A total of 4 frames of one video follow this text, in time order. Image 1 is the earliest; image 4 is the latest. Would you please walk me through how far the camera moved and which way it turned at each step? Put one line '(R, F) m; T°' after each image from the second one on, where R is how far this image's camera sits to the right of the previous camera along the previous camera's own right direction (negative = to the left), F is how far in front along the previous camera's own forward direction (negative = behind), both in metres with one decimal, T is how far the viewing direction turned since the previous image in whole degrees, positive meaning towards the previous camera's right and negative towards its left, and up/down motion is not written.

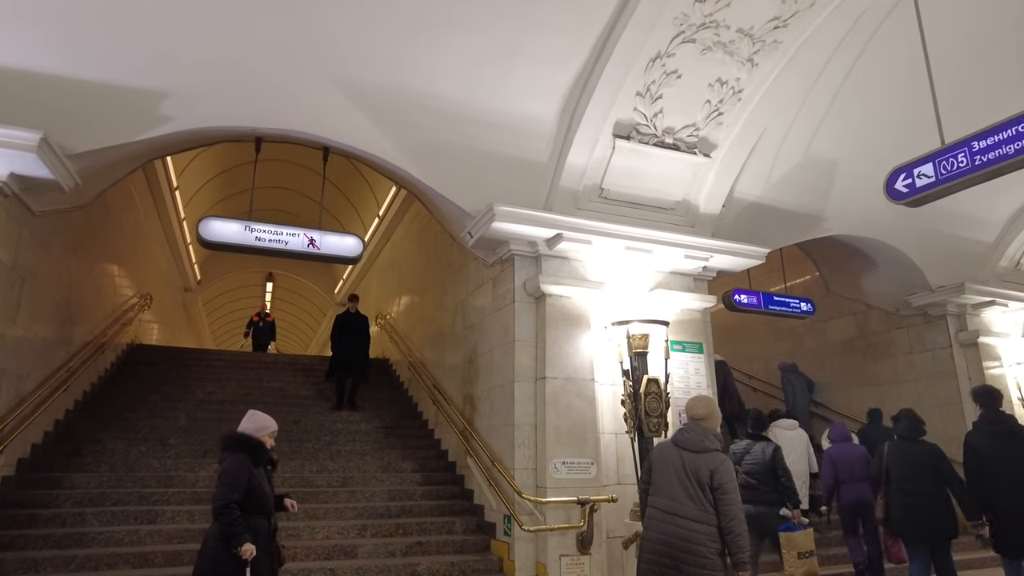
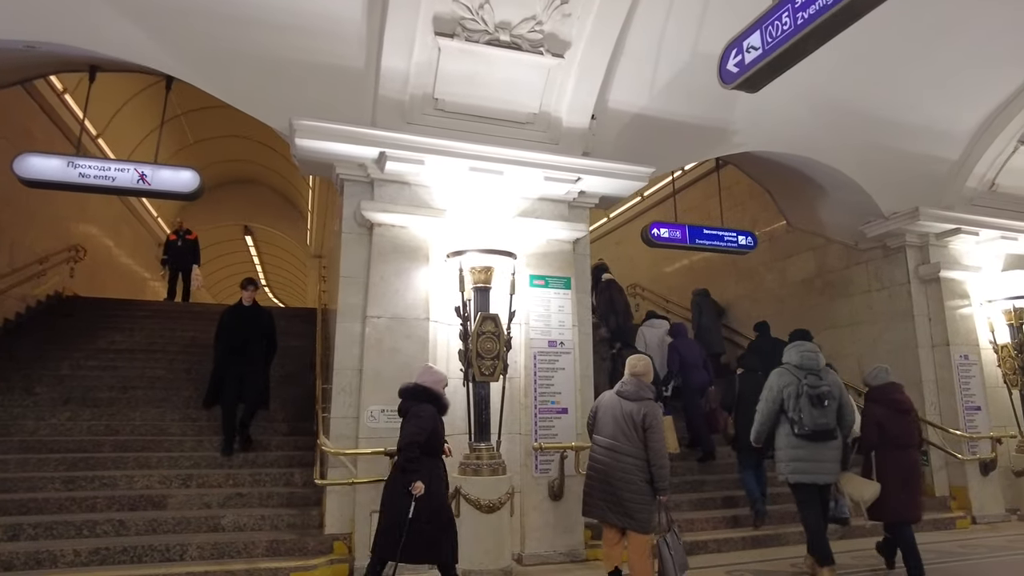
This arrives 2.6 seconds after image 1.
(+1.9, +0.8) m; -5°
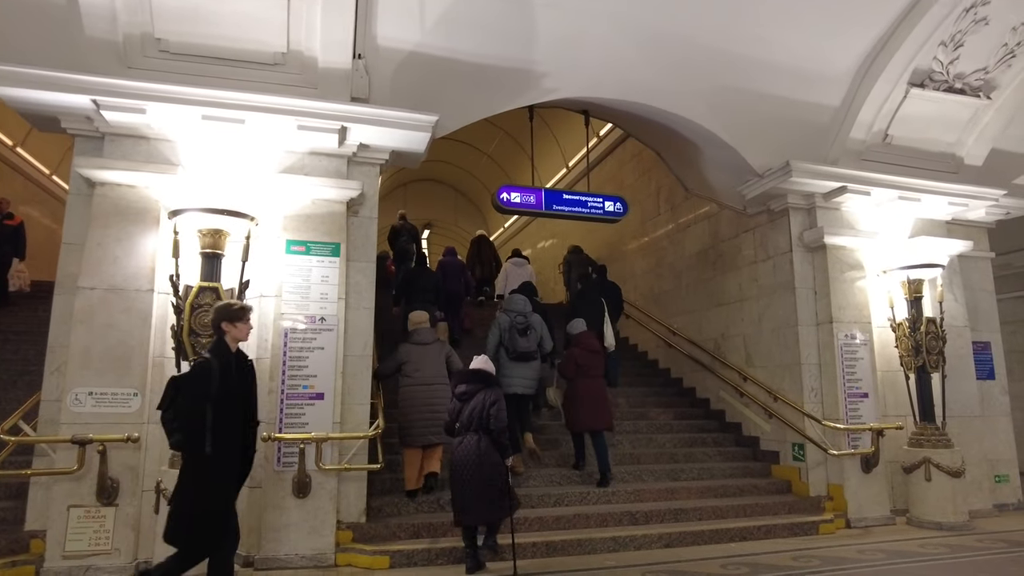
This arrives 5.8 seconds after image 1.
(+2.2, +0.8) m; -3°
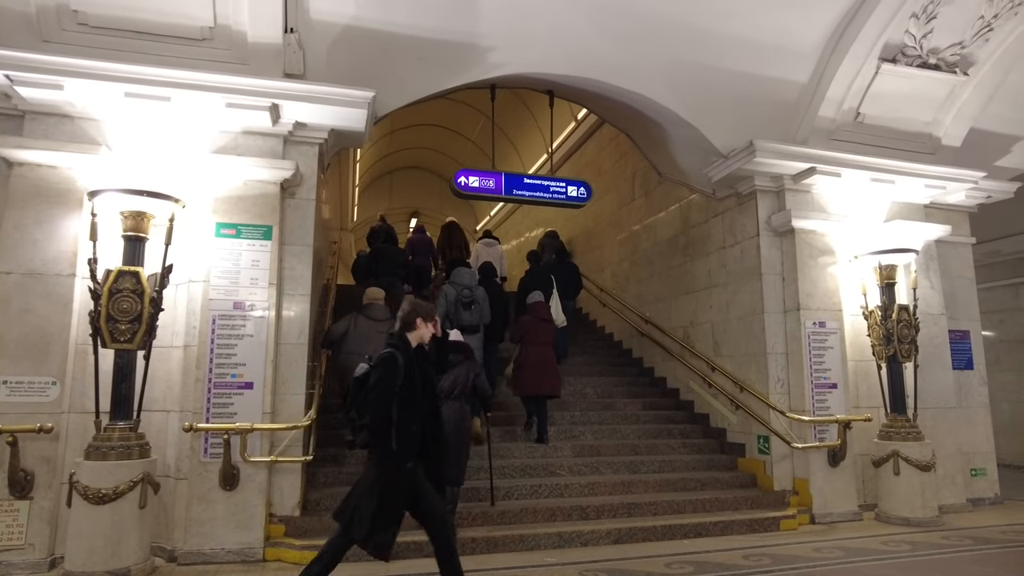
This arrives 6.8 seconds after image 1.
(+0.5, +0.2) m; -1°
